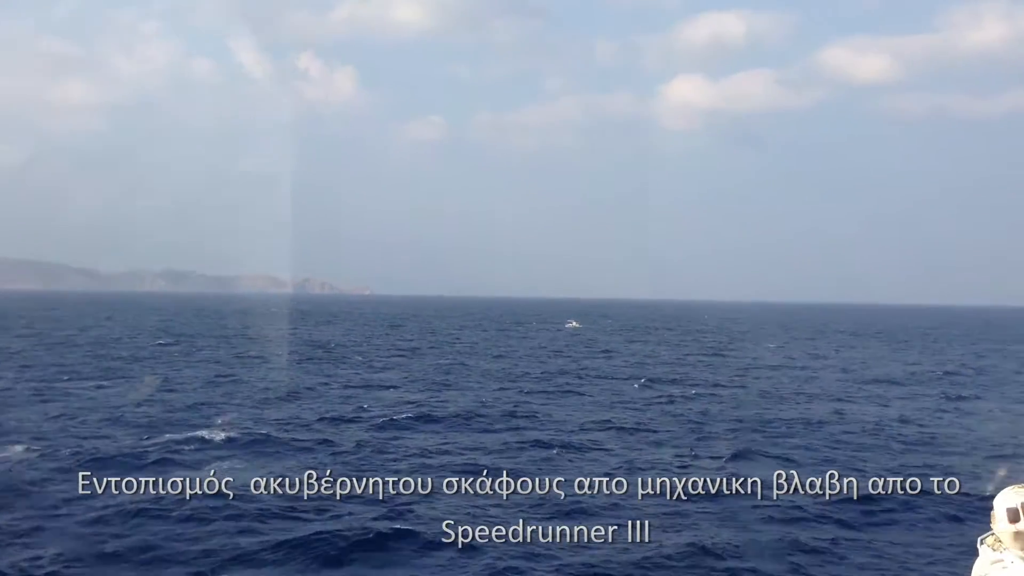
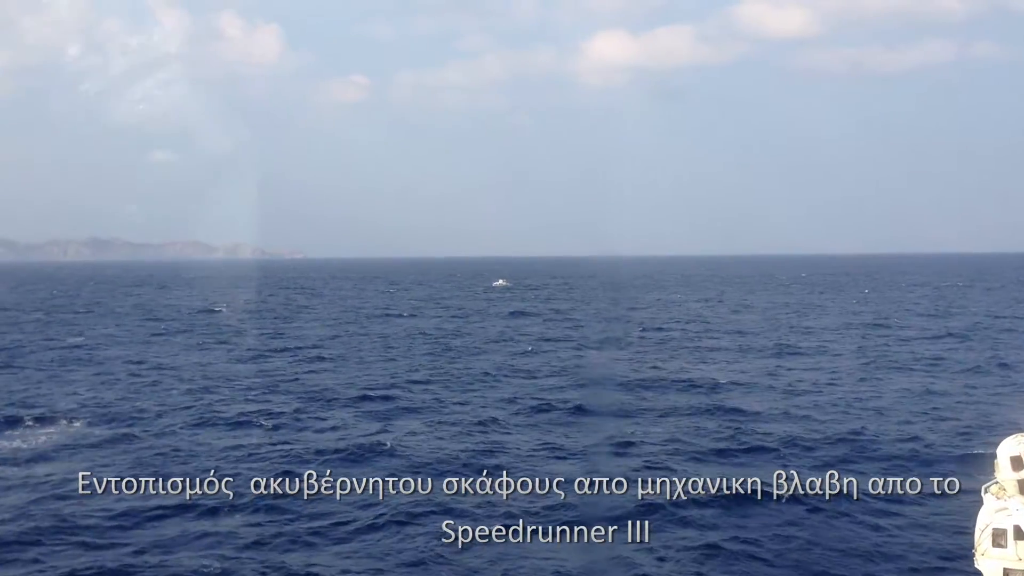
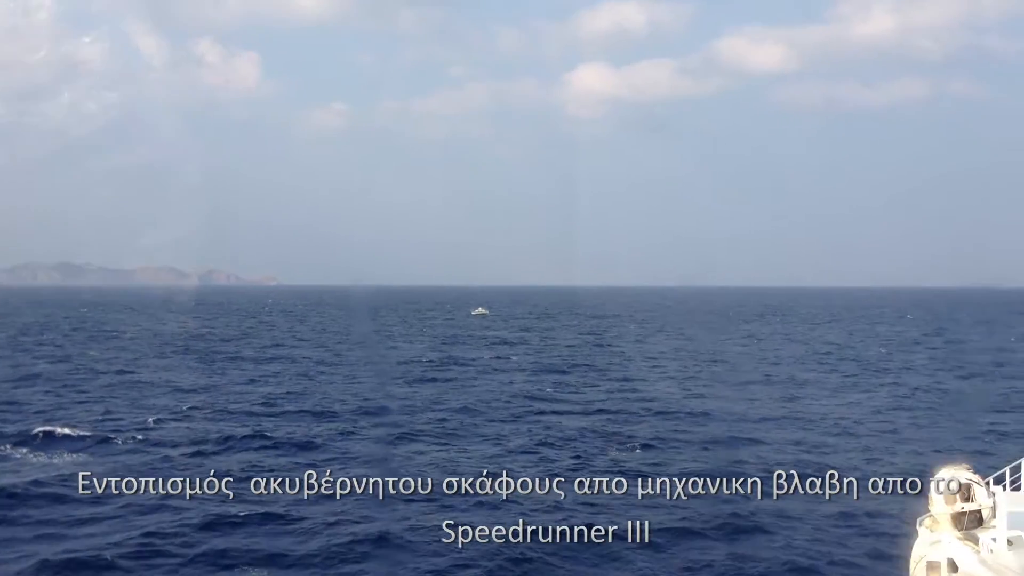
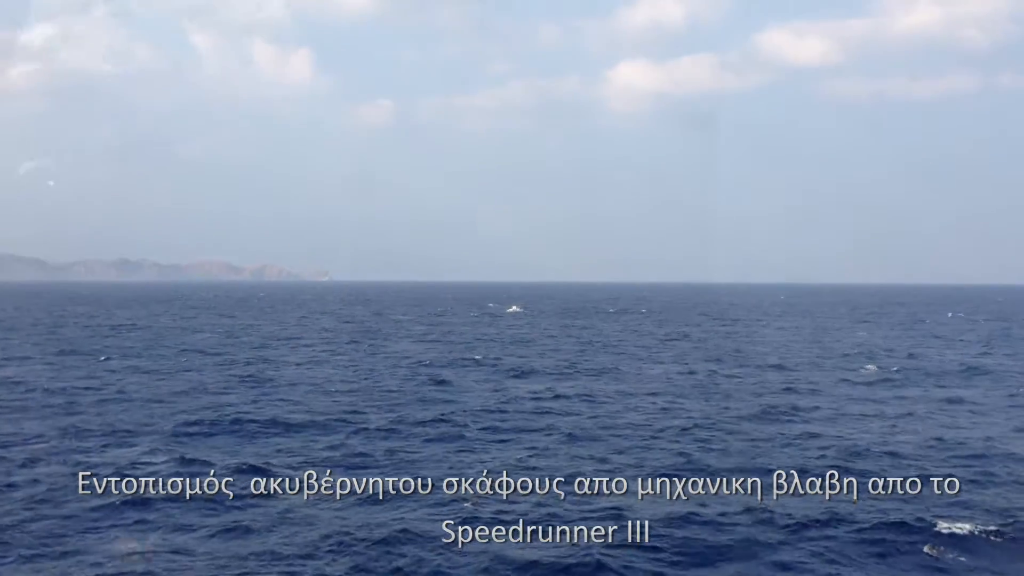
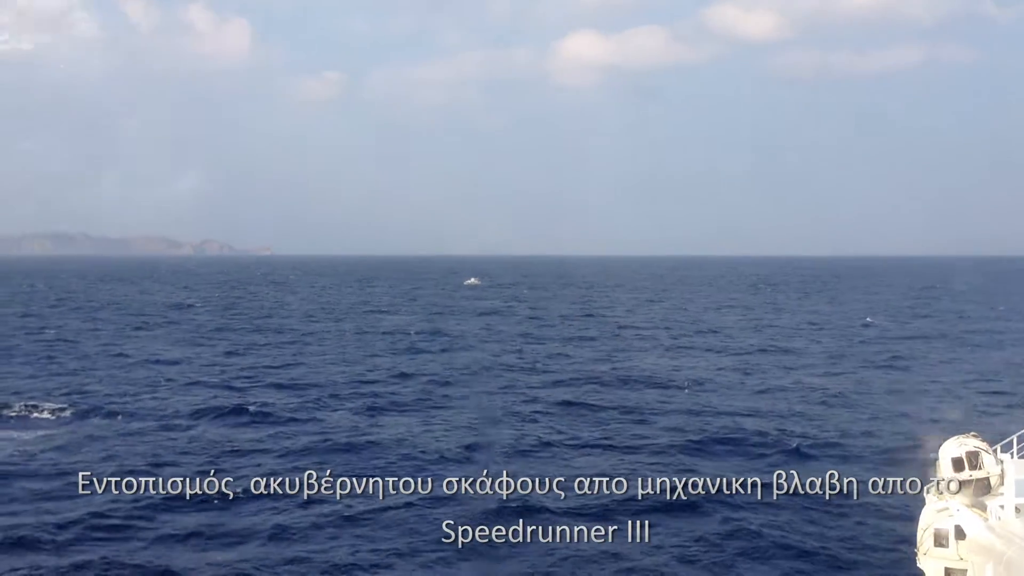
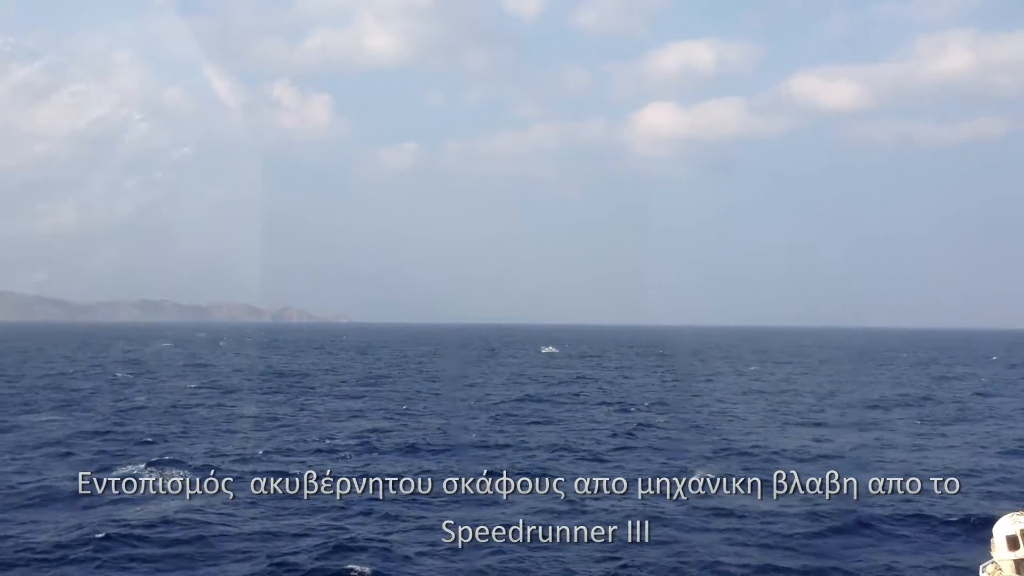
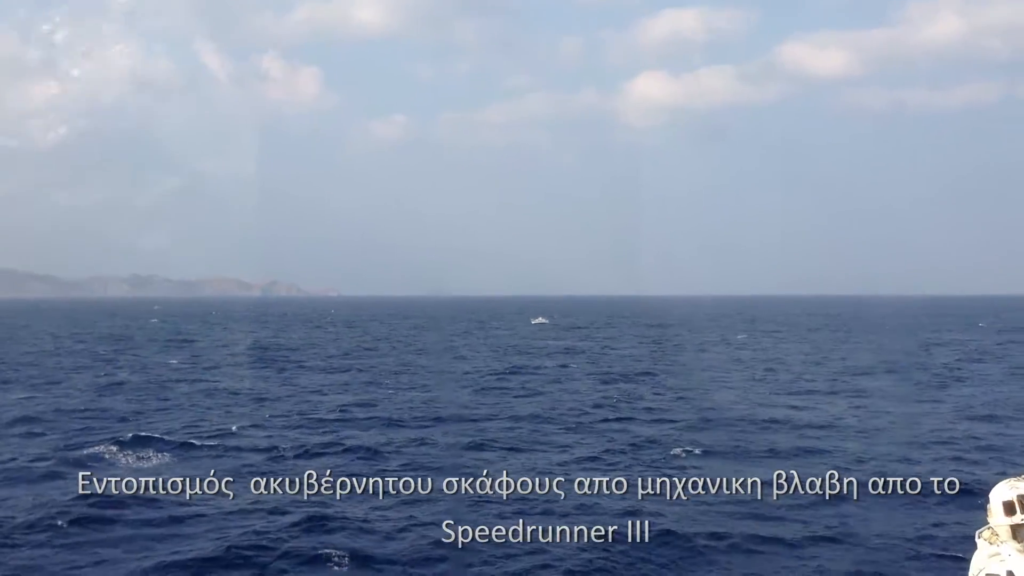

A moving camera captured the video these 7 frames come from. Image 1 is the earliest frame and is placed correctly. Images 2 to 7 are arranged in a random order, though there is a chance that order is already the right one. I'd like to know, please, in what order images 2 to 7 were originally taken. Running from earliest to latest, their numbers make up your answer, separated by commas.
6, 7, 3, 5, 2, 4
